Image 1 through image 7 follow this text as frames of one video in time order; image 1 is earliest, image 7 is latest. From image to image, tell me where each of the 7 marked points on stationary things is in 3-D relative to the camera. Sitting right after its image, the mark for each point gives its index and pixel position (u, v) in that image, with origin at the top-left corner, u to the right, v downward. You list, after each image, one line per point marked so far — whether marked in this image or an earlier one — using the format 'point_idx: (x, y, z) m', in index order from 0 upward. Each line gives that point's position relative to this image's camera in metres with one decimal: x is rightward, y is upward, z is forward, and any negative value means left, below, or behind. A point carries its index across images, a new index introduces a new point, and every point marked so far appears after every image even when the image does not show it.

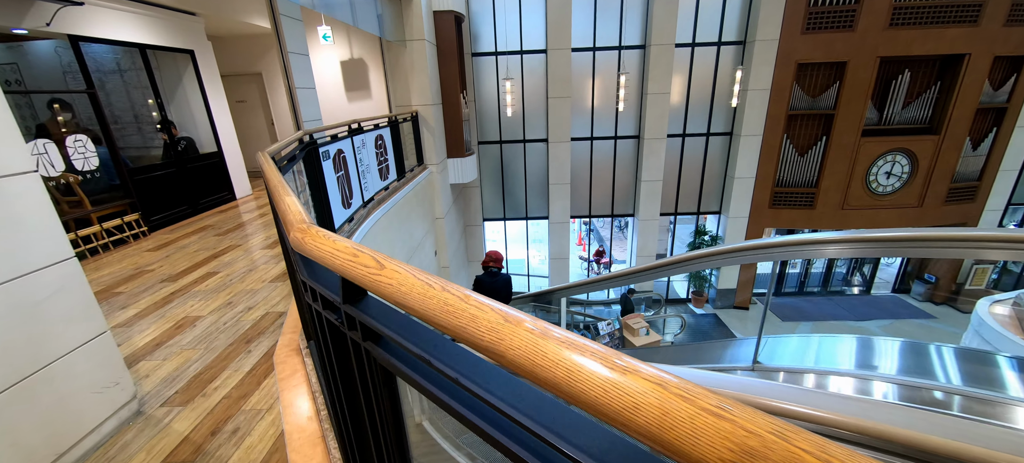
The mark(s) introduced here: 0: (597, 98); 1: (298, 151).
0: (+2.0, +3.1, +8.7) m
1: (-1.4, +0.6, +2.4) m
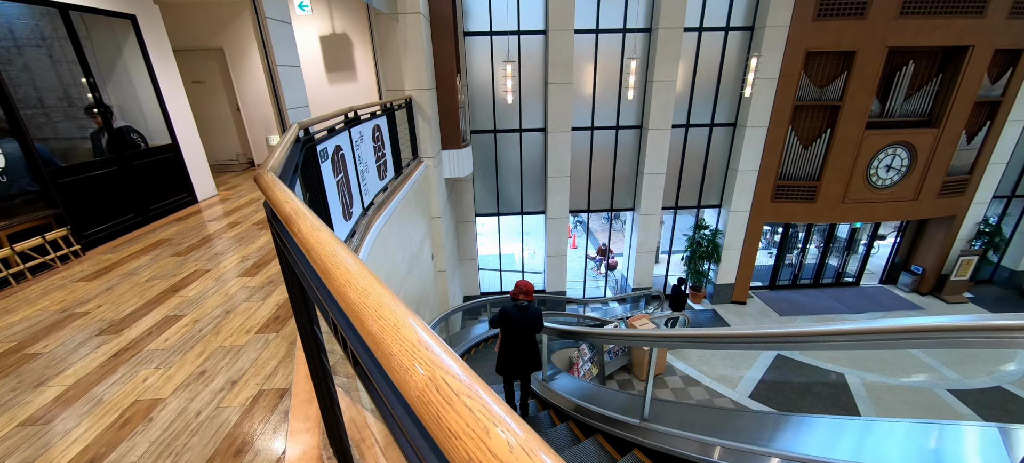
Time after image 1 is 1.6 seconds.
0: (+1.9, +3.2, +8.1) m
1: (-1.0, +0.4, +1.8) m
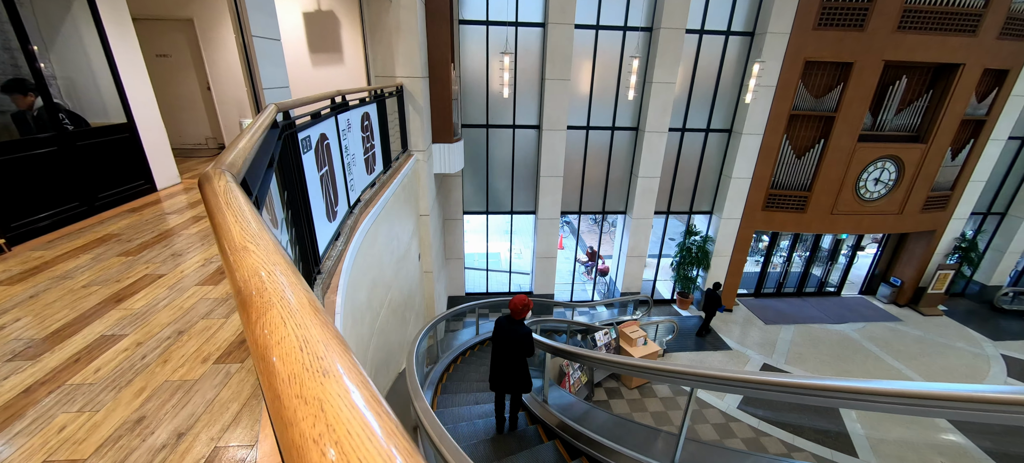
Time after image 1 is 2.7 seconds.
0: (+1.8, +3.2, +7.9) m
1: (-0.9, +0.4, +1.4) m
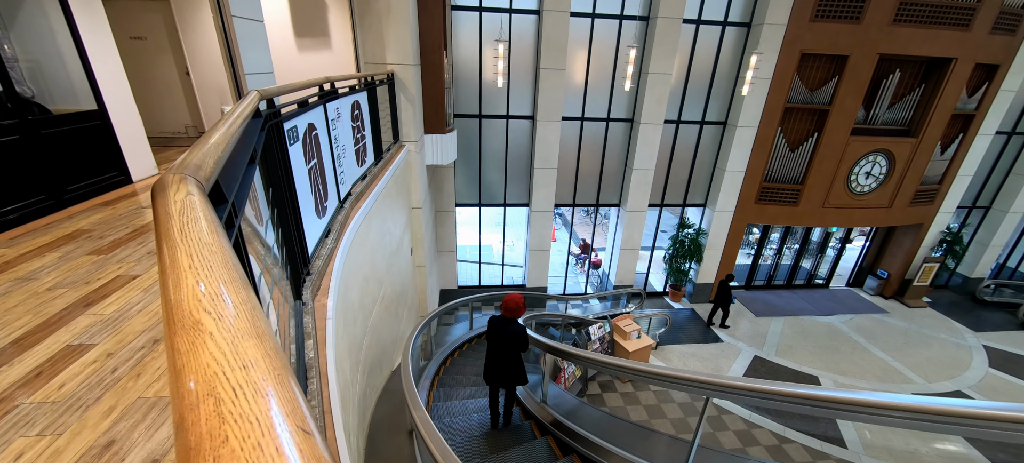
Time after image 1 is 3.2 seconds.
0: (+1.7, +3.3, +7.7) m
1: (-0.9, +0.4, +1.3) m
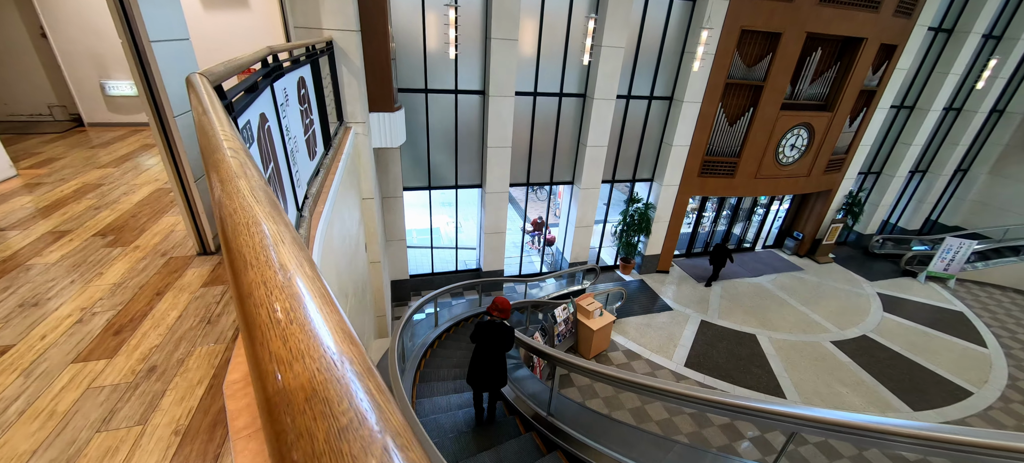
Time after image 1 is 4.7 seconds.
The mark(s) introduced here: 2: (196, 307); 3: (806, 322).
0: (+0.6, +3.7, +7.4) m
1: (-0.7, +0.2, +0.8) m
2: (-1.4, -0.3, +1.6) m
3: (+6.4, -2.0, +8.0) m
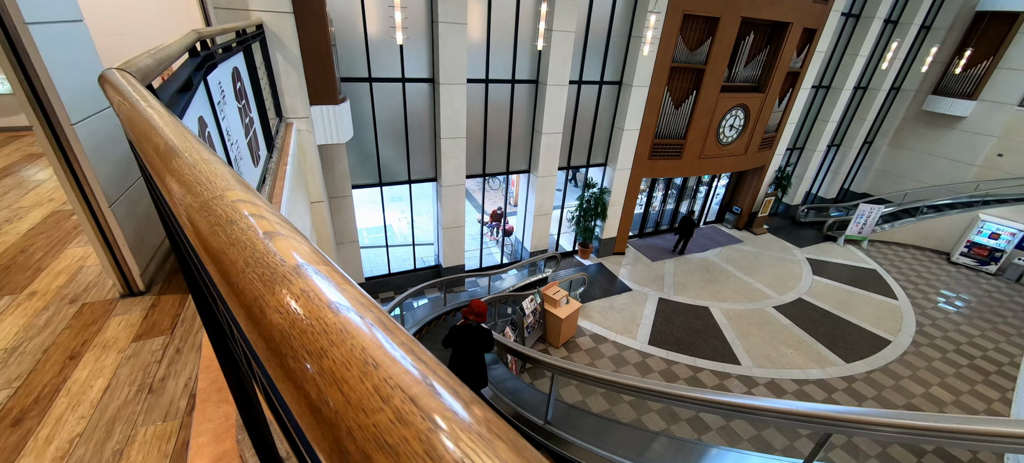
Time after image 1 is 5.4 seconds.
0: (-0.4, +3.9, +7.1) m
1: (-0.5, +0.1, +0.5) m
2: (-1.3, -0.5, +1.2) m
3: (+5.7, -1.4, +8.7) m
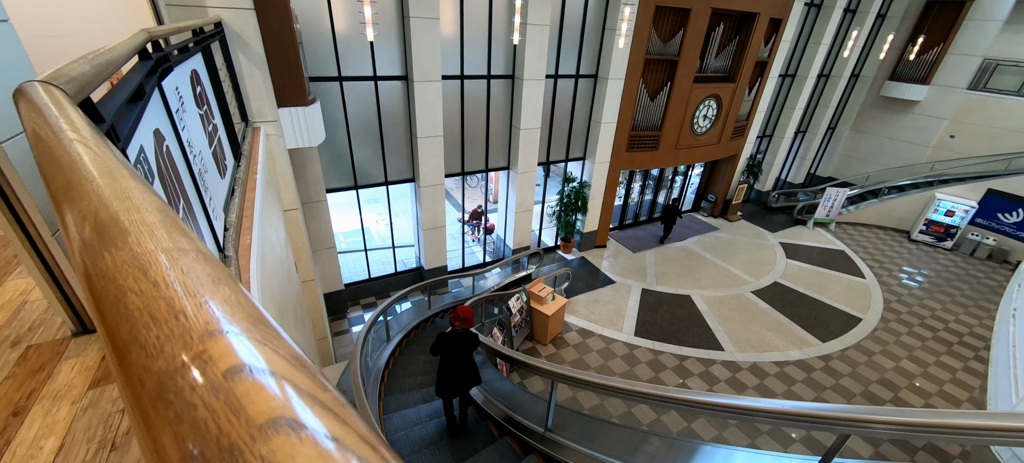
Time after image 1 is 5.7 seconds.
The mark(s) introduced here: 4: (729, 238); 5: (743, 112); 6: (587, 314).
0: (-0.8, +3.9, +6.9) m
1: (-0.5, 0.0, +0.4) m
2: (-1.3, -0.6, +1.1) m
3: (+5.3, -1.1, +8.9) m
4: (+6.4, -0.2, +10.7) m
5: (+6.5, +3.4, +10.3) m
6: (+1.6, -1.7, +7.8) m
